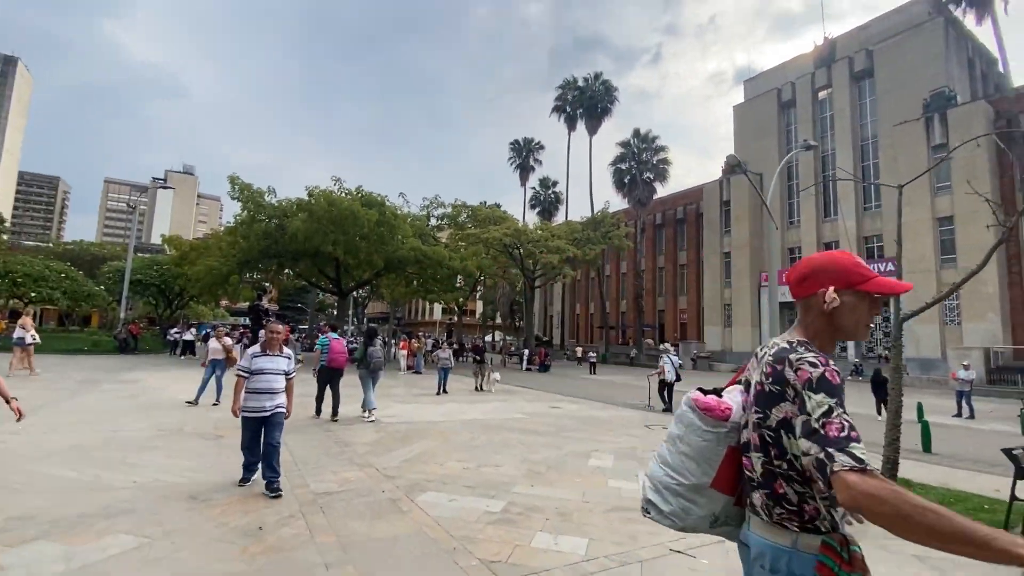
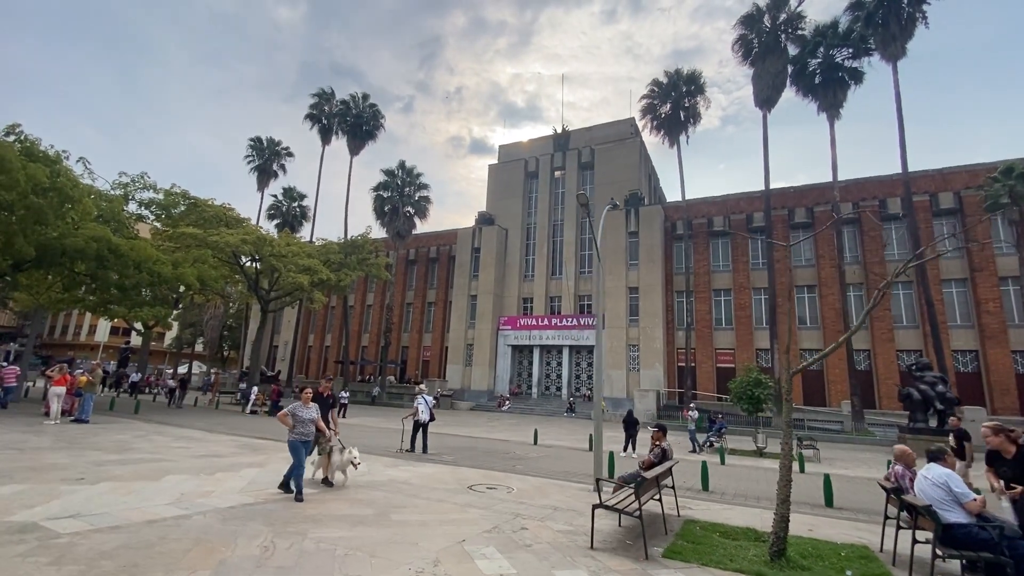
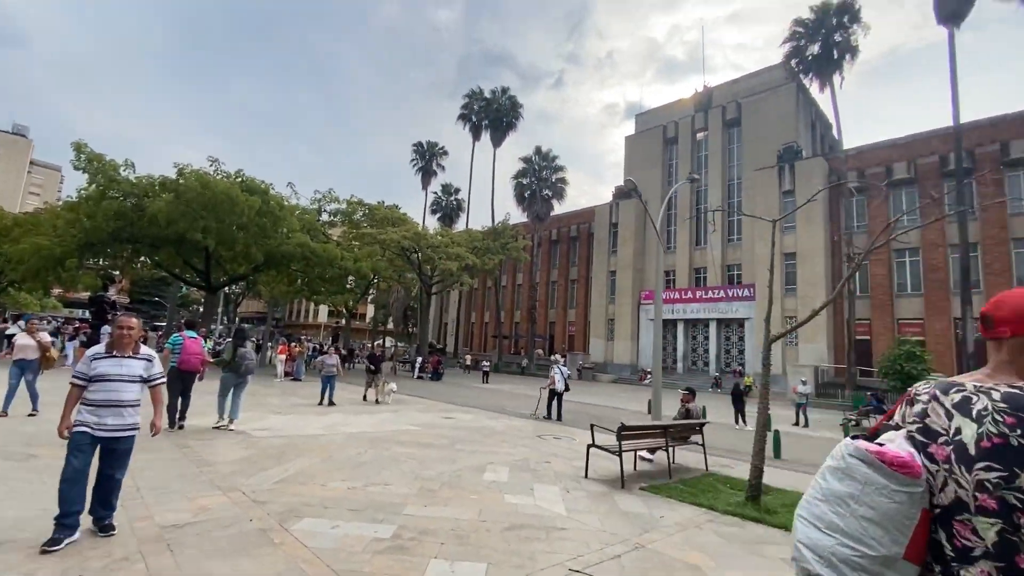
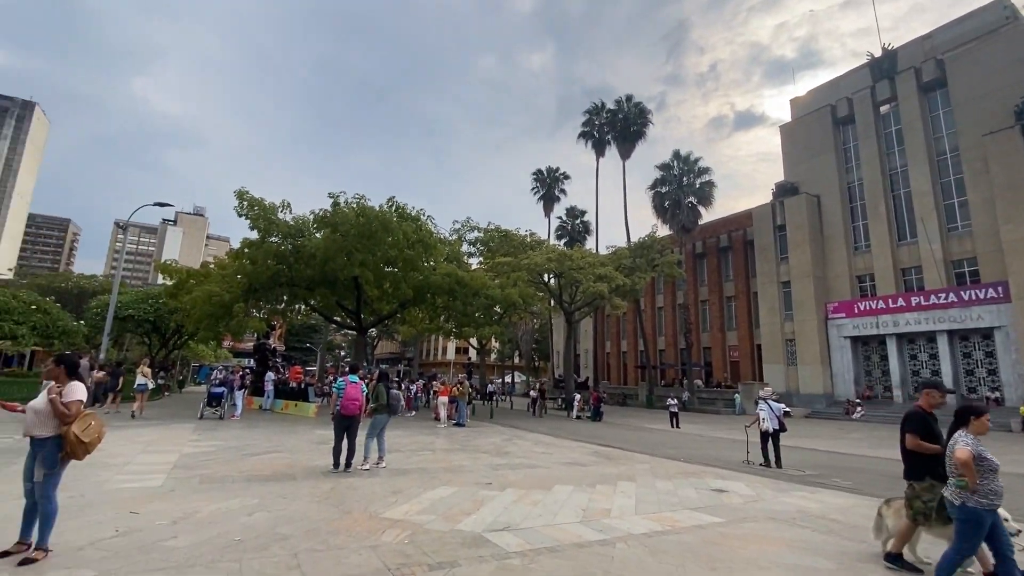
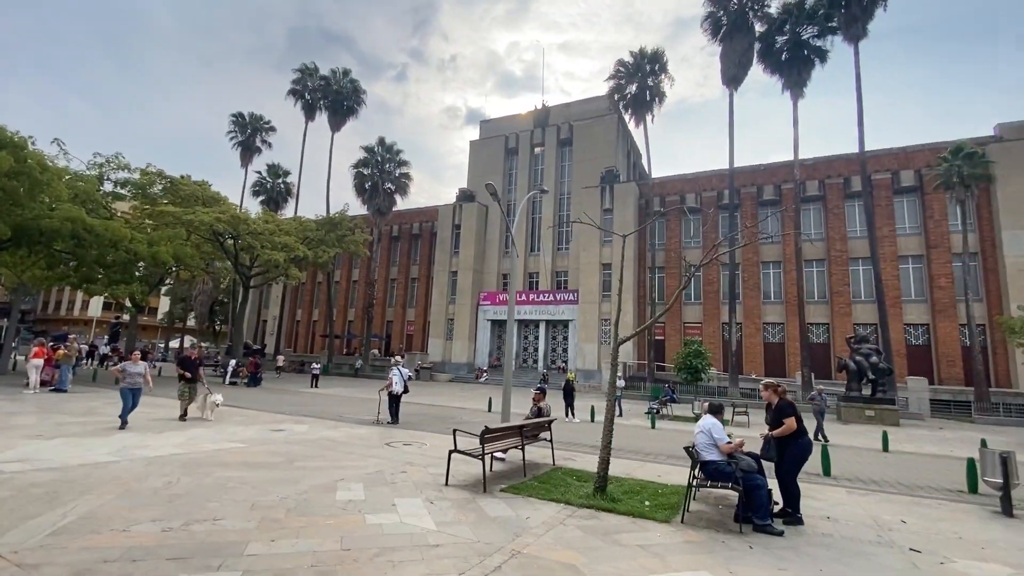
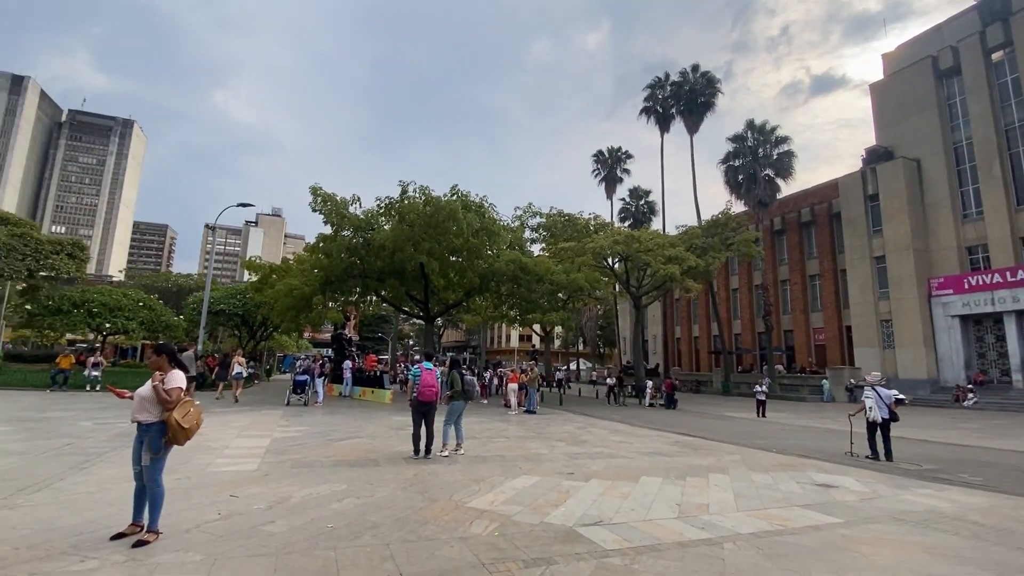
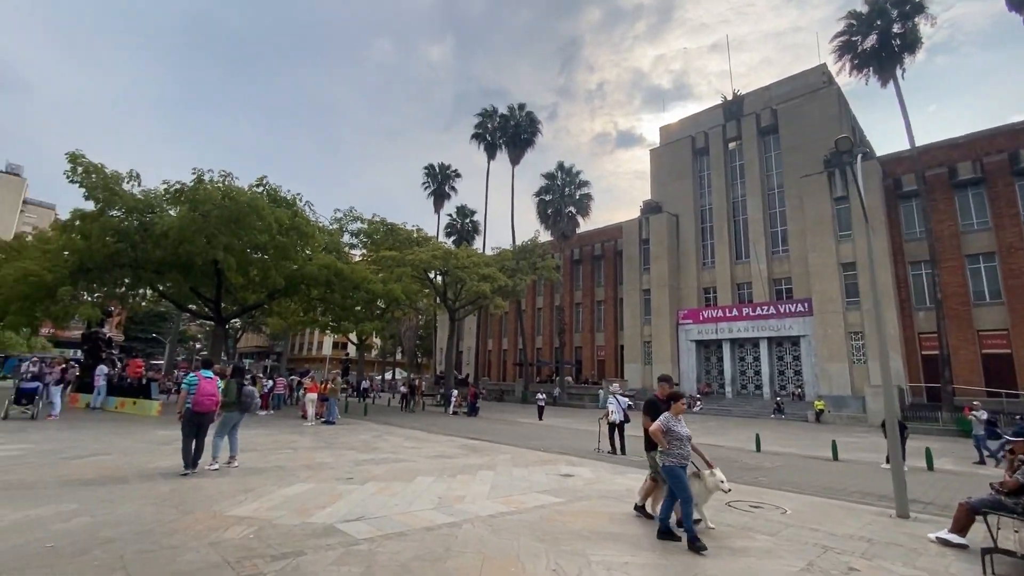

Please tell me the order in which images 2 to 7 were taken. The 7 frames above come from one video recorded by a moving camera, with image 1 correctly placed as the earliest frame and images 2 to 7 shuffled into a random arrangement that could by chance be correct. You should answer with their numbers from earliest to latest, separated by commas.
3, 5, 2, 7, 4, 6
